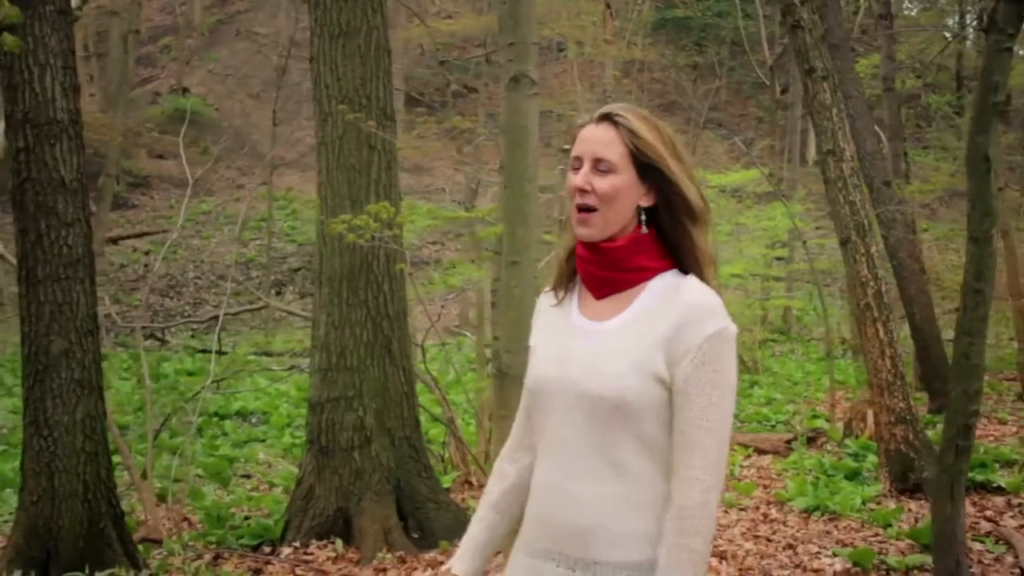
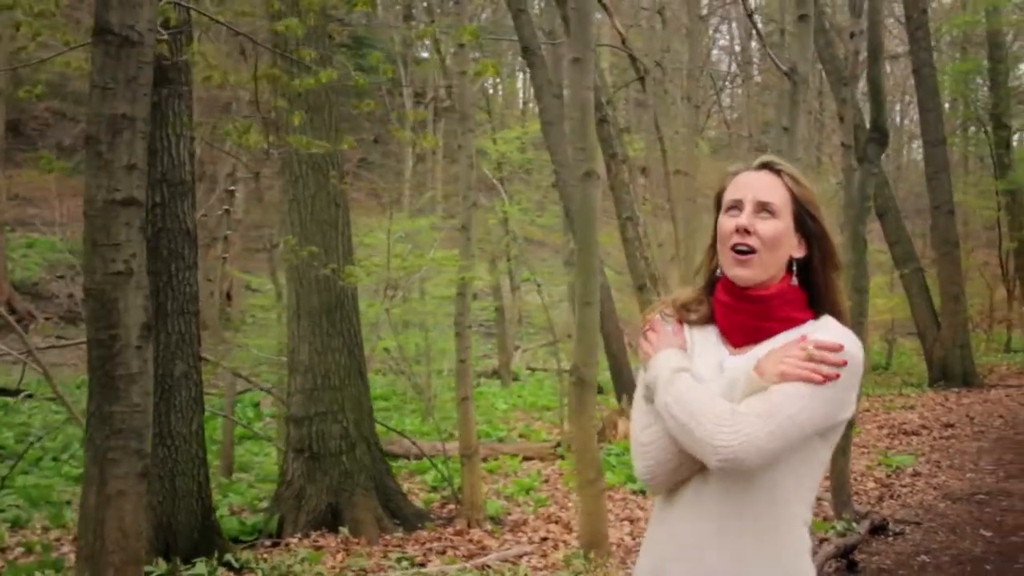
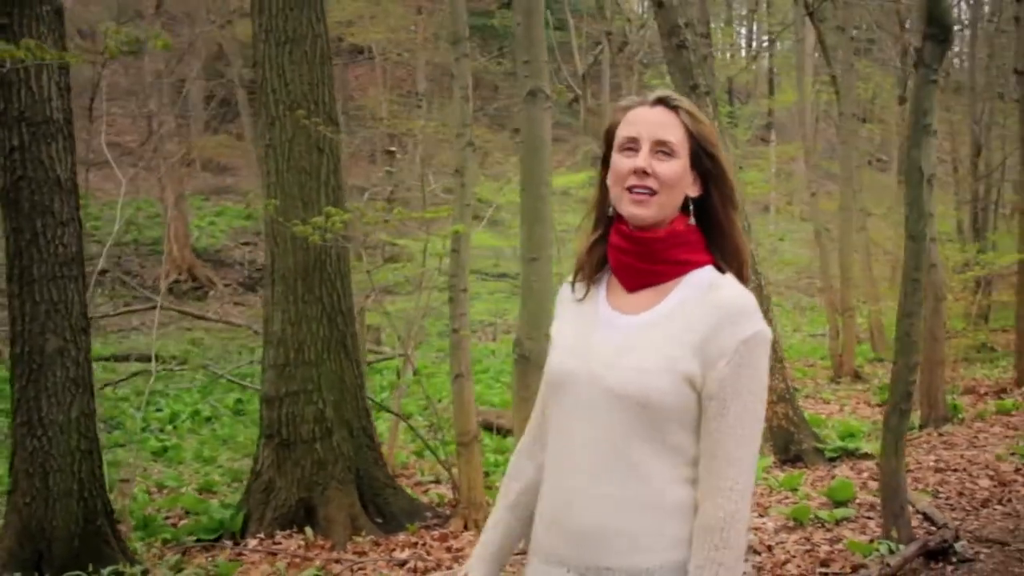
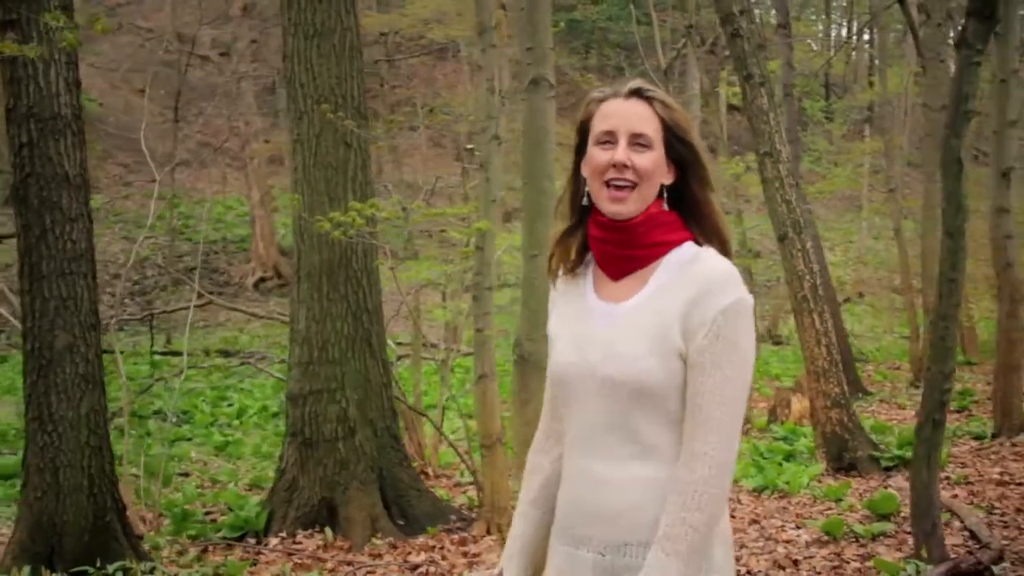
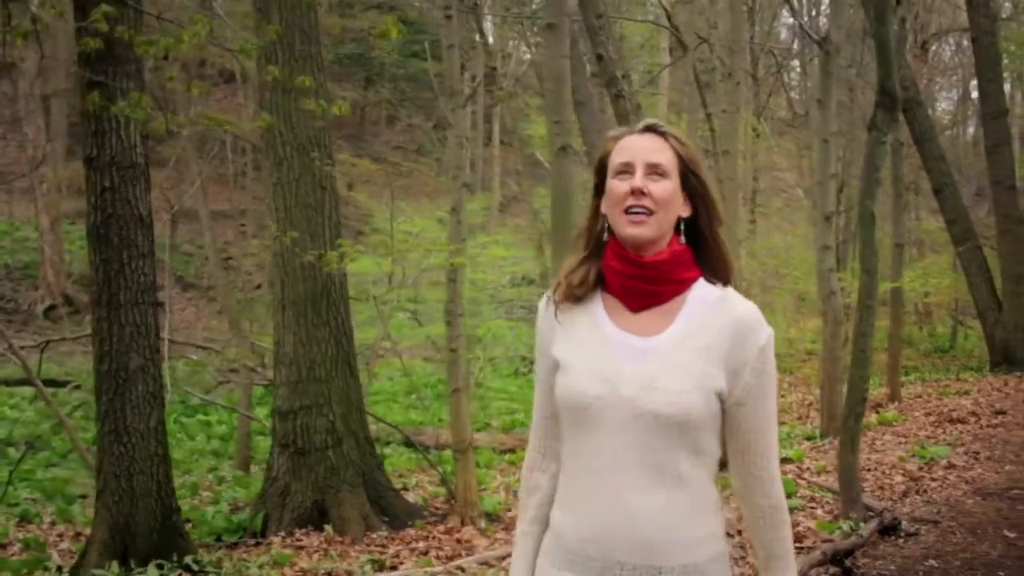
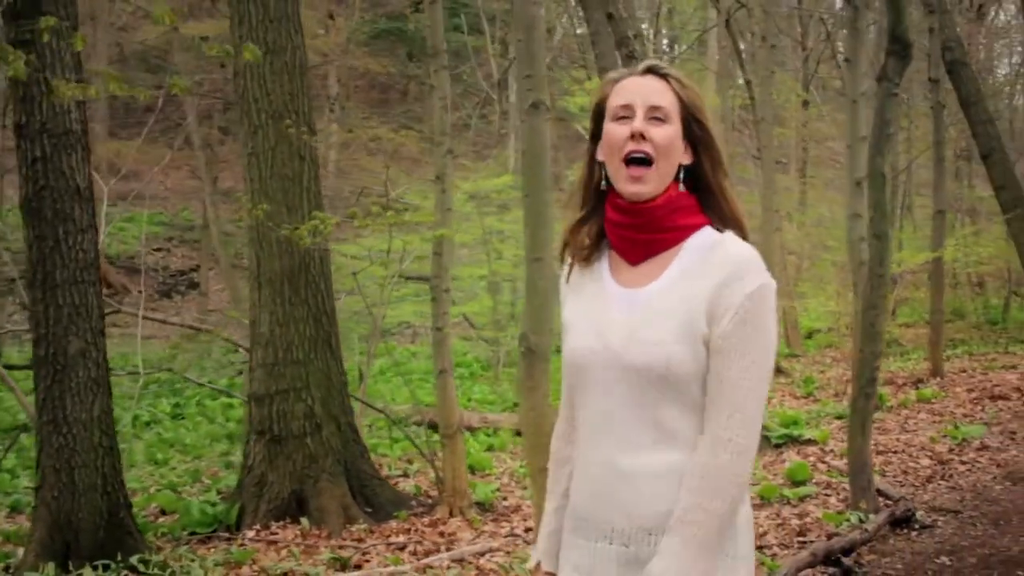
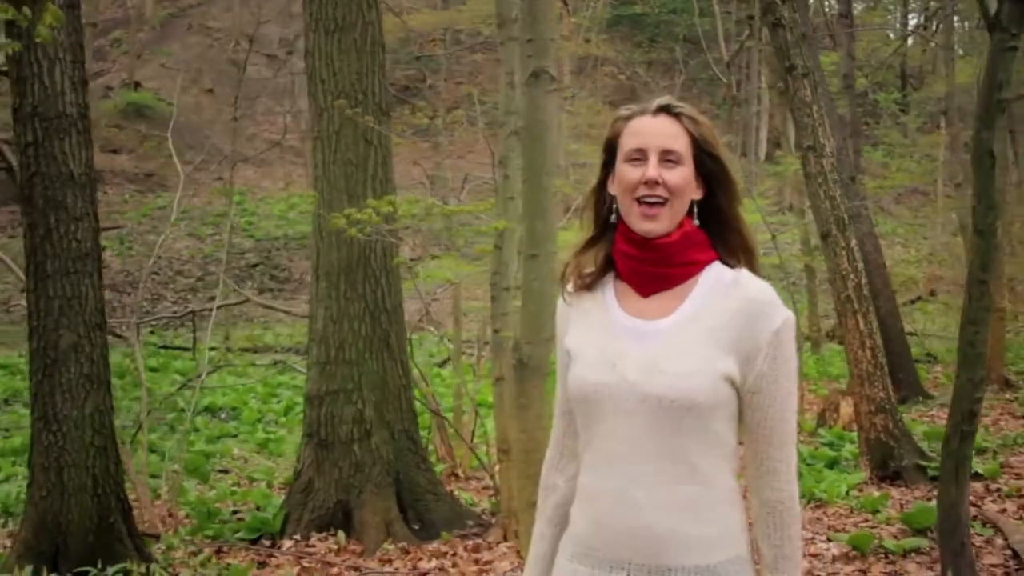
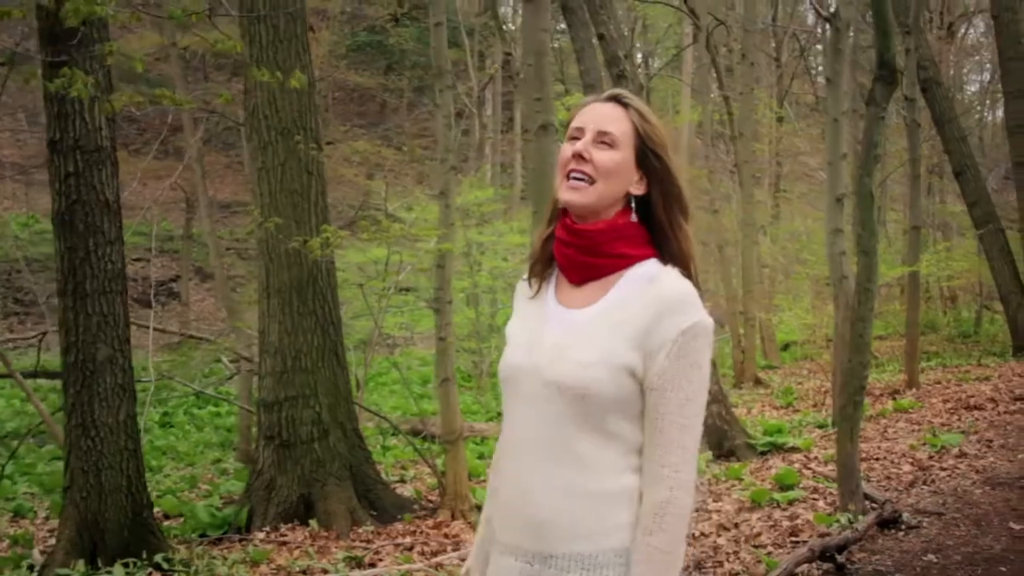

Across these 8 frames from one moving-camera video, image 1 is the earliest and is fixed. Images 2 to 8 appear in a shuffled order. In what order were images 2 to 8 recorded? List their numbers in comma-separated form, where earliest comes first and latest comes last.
7, 4, 3, 6, 8, 5, 2
